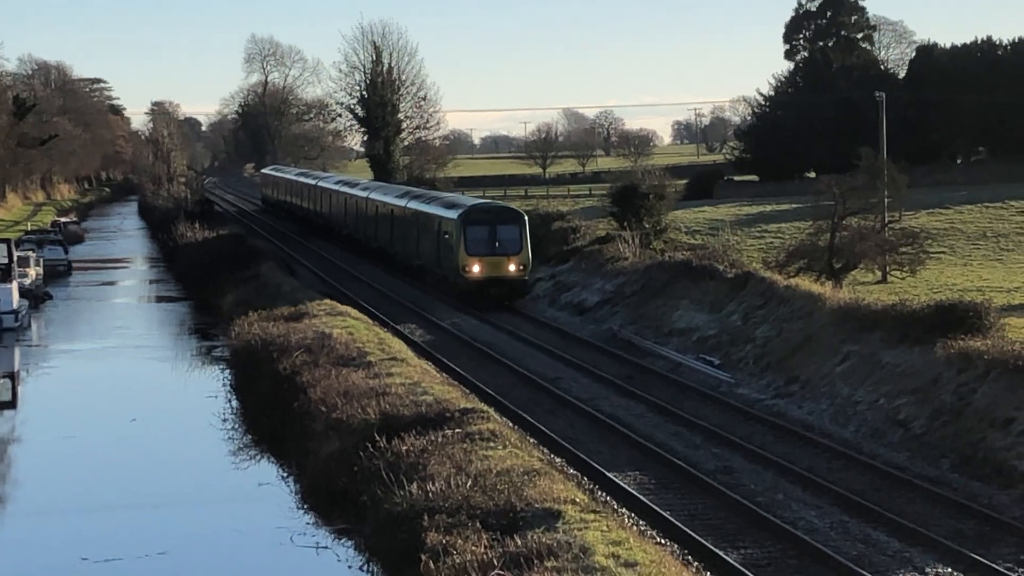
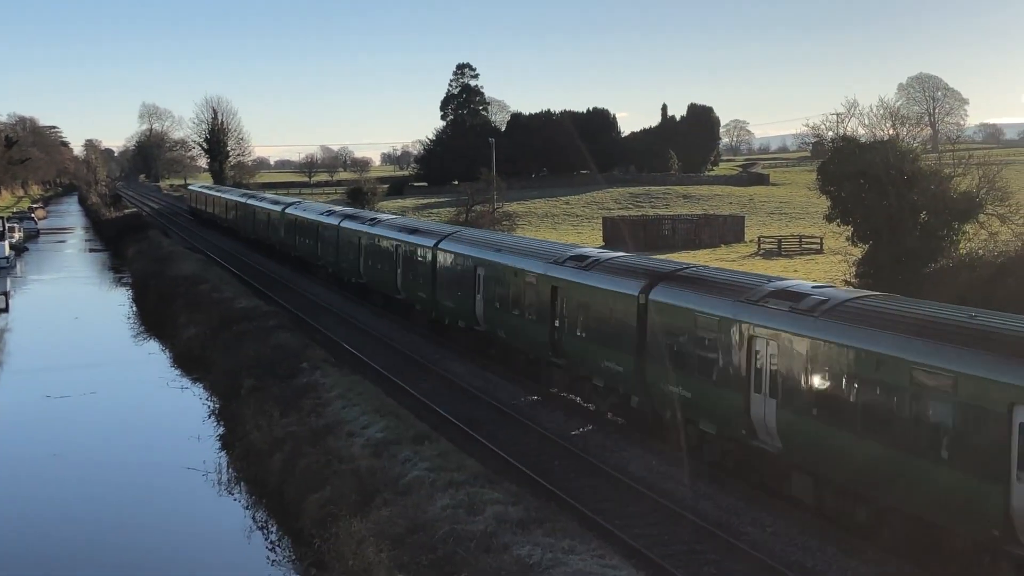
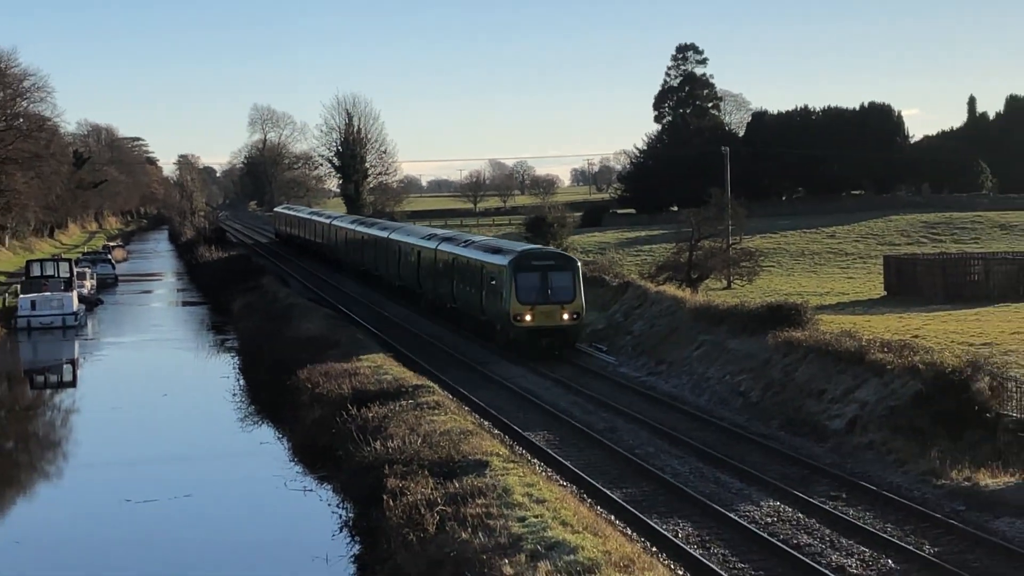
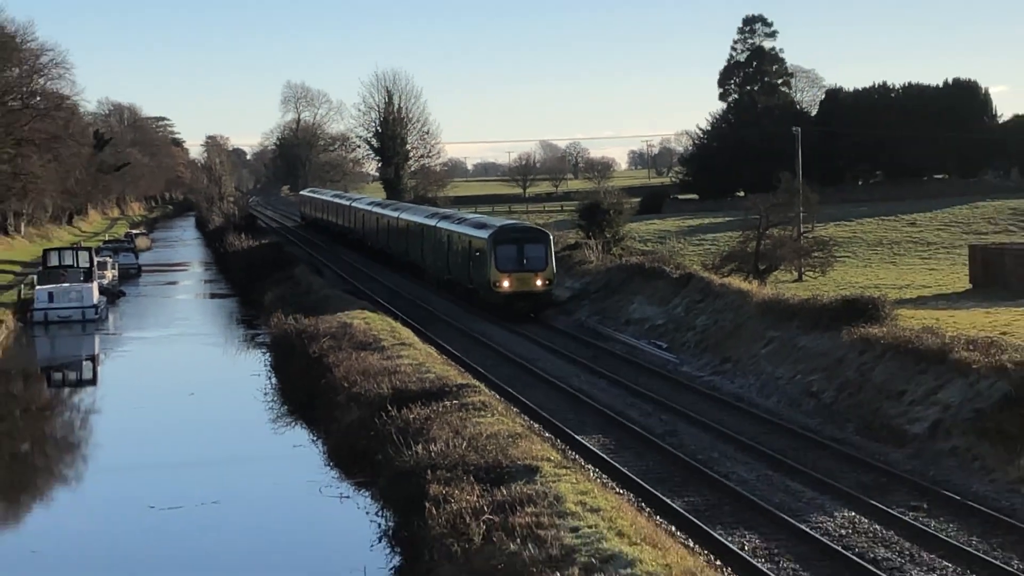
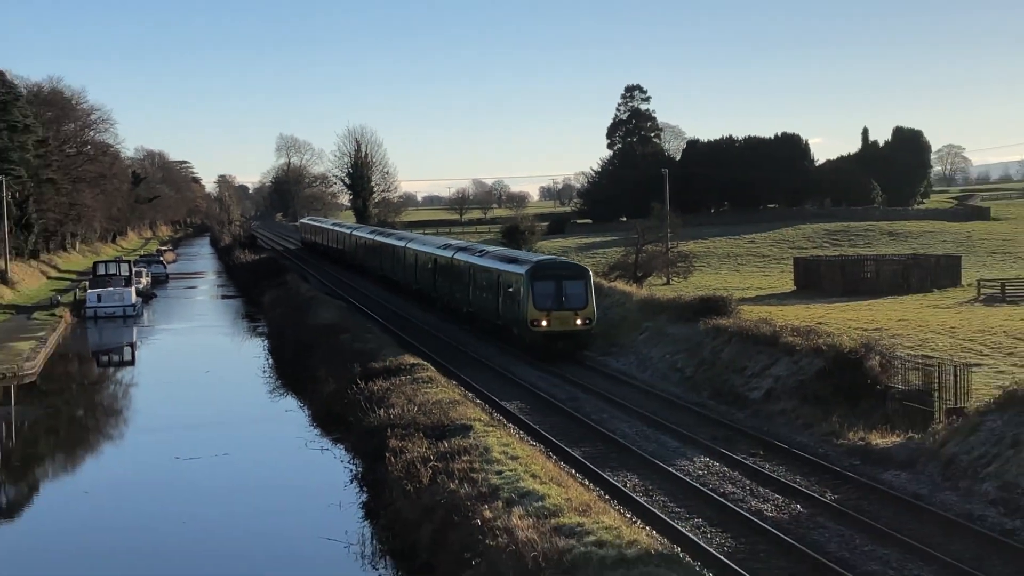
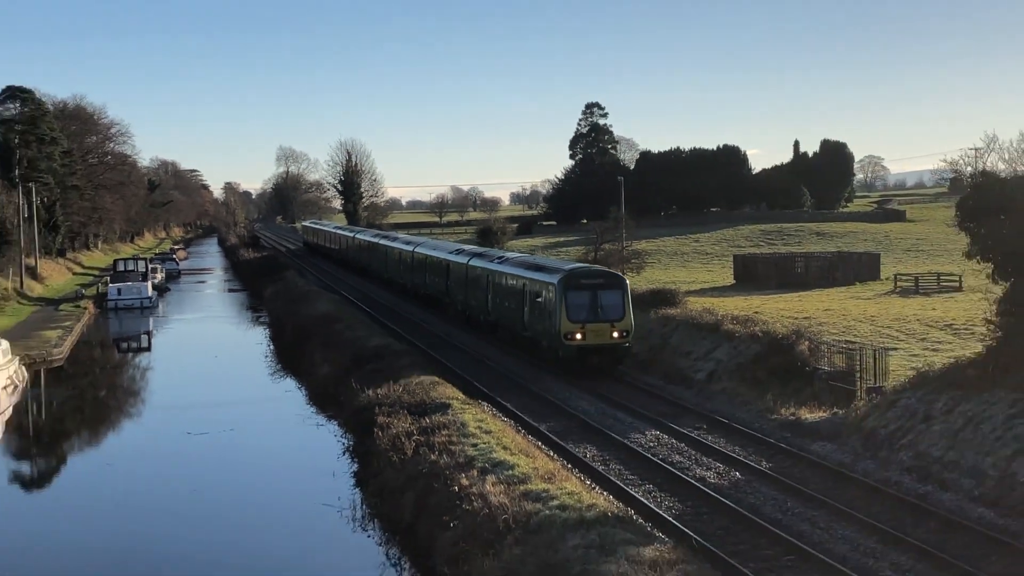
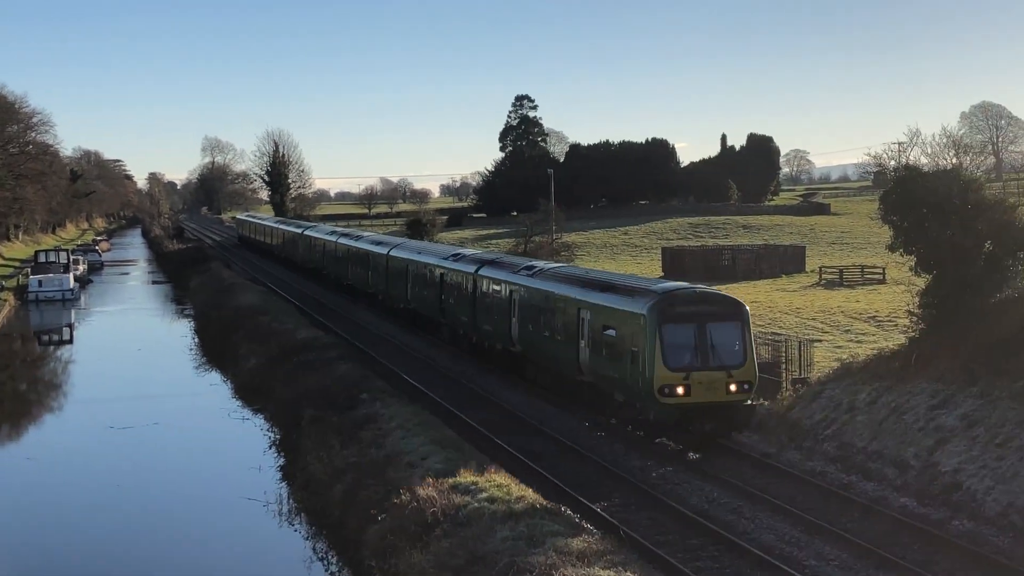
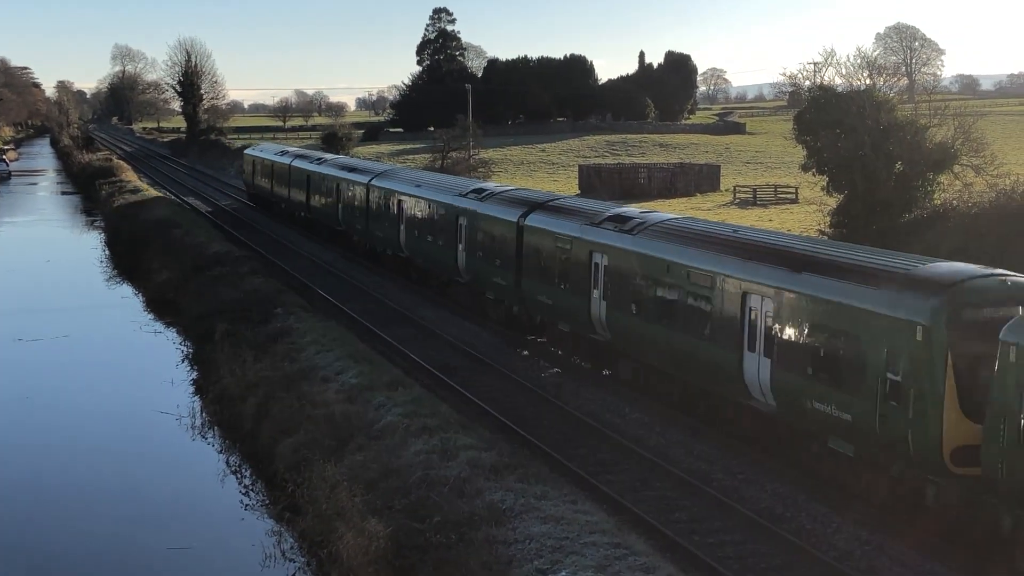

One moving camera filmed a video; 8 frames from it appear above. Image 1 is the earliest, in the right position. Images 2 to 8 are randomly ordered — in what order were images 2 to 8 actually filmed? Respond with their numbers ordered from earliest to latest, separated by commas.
4, 3, 5, 6, 7, 2, 8
